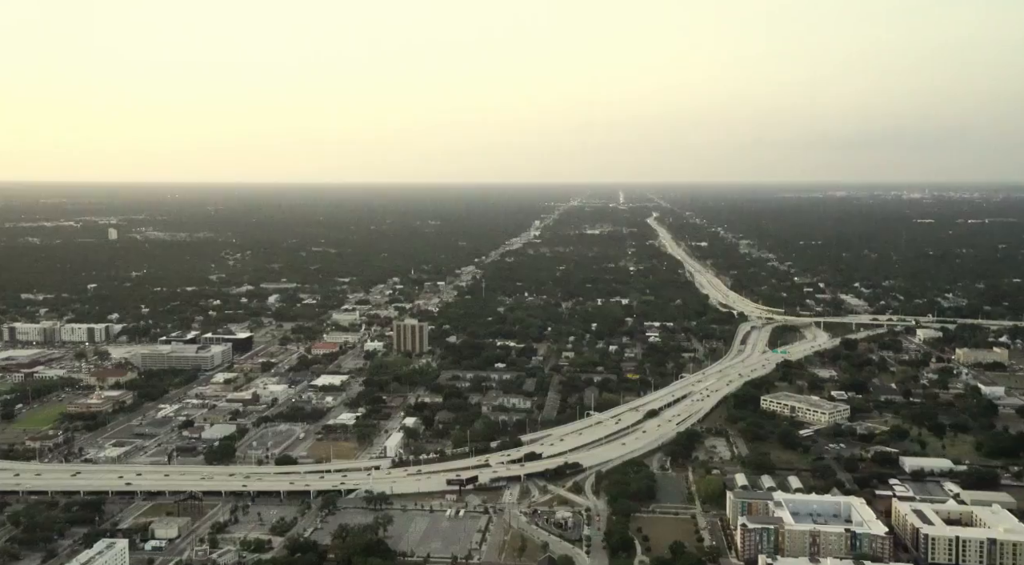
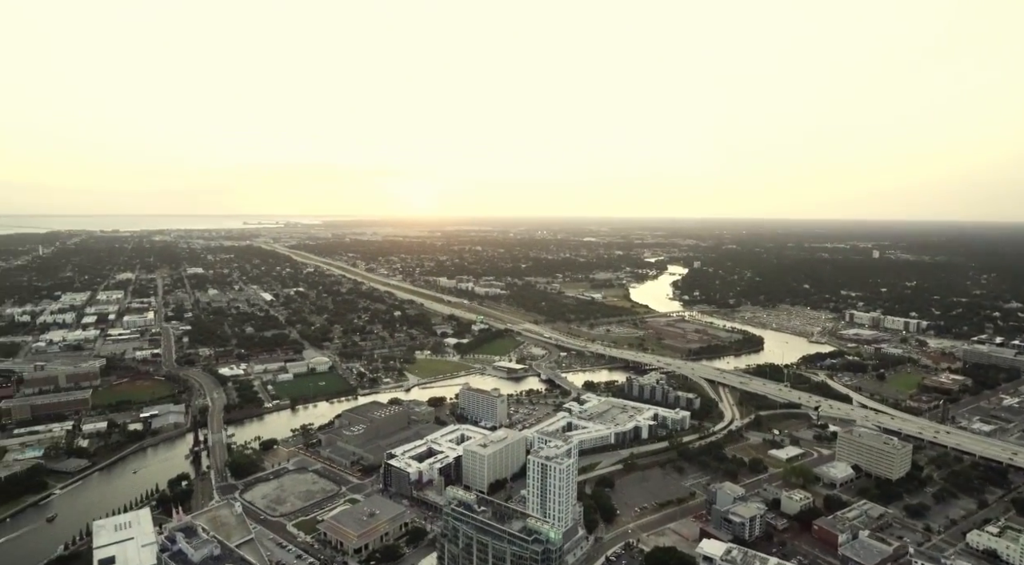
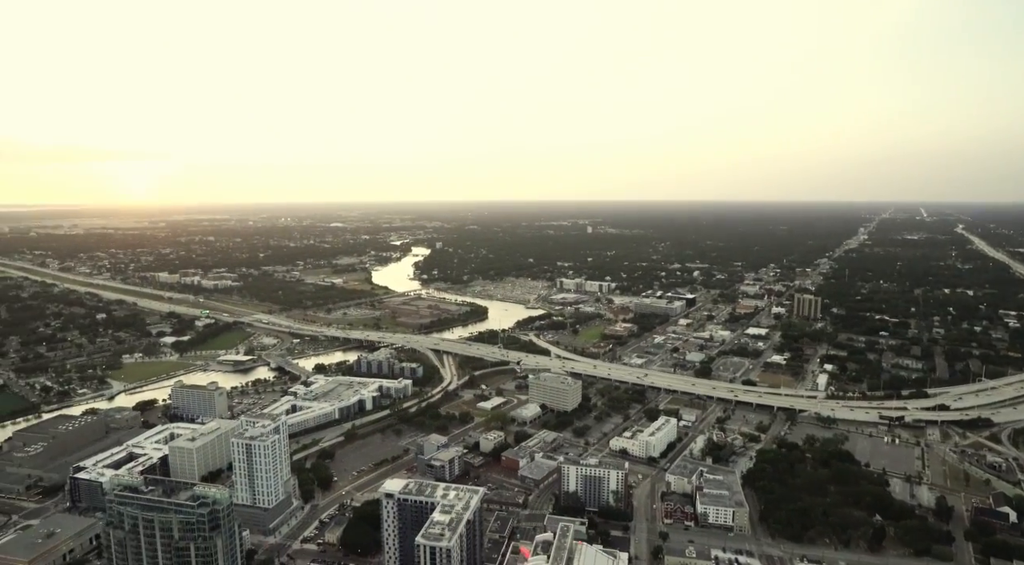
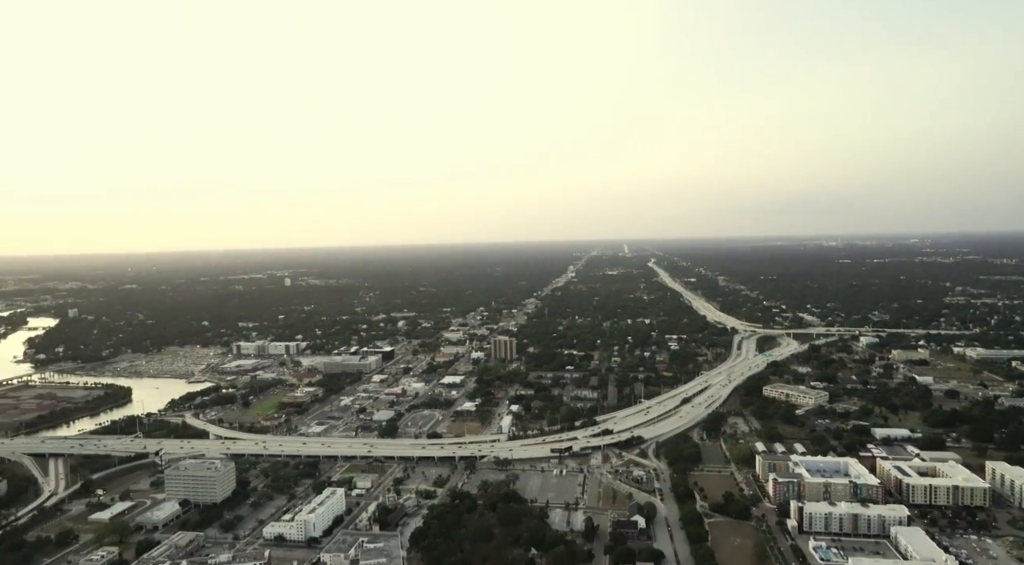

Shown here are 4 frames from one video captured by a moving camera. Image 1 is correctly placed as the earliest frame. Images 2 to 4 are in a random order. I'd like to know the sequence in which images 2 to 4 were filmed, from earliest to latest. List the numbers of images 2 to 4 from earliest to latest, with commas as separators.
4, 3, 2
